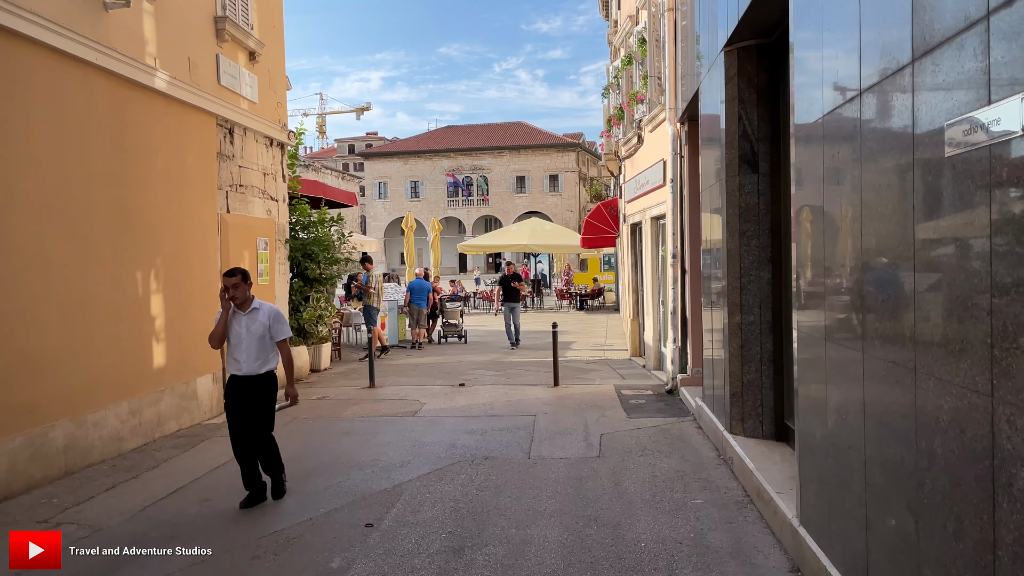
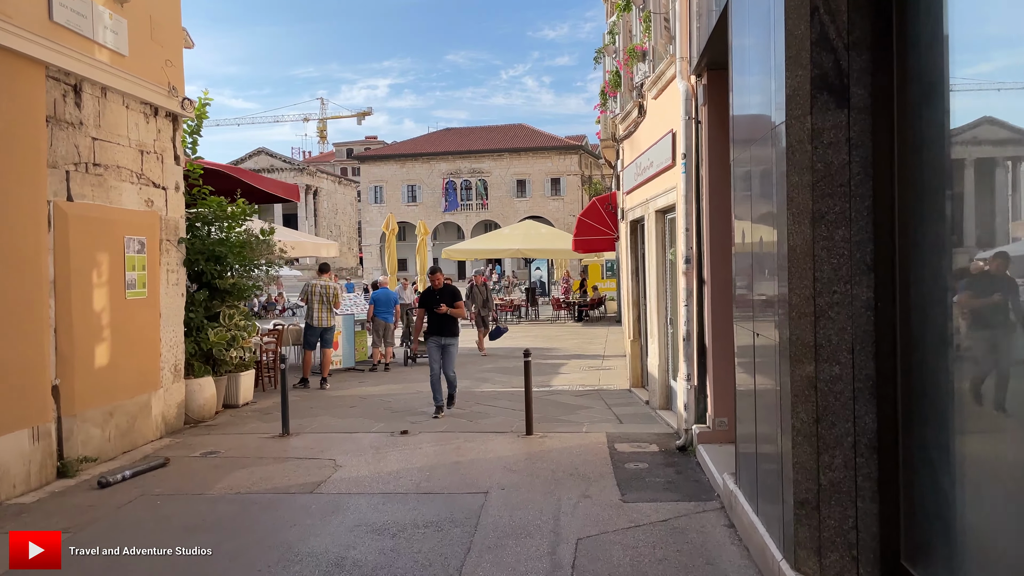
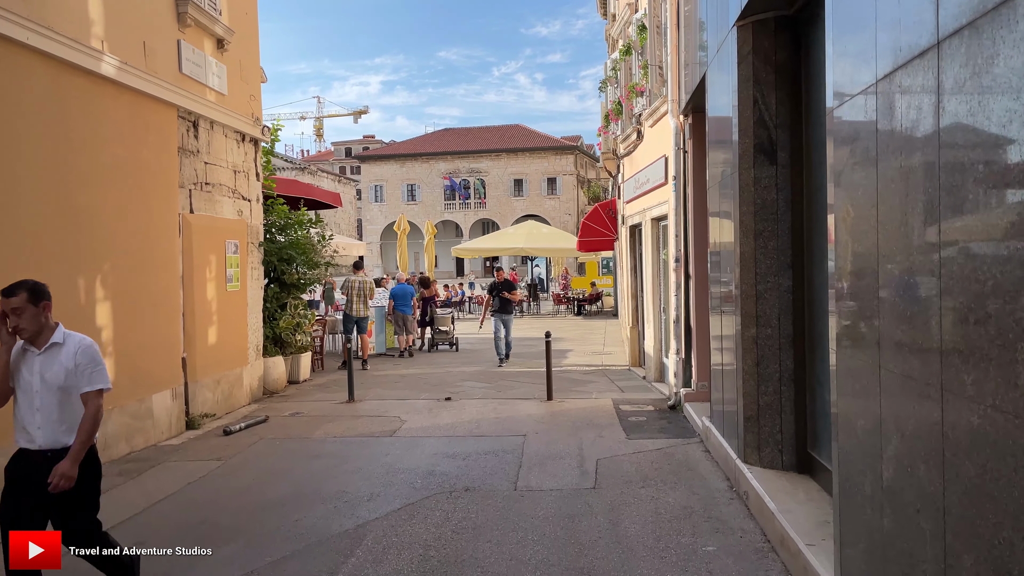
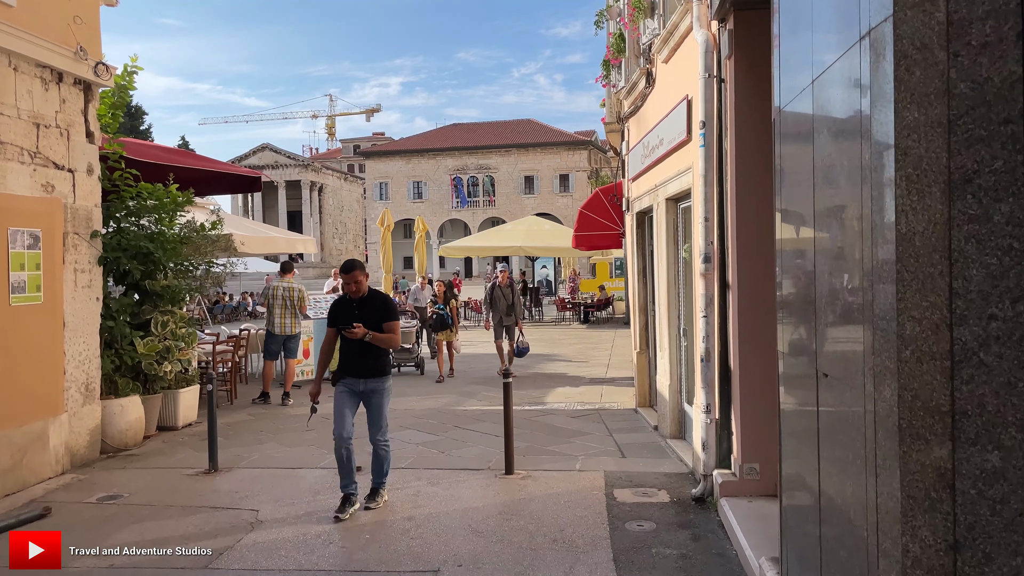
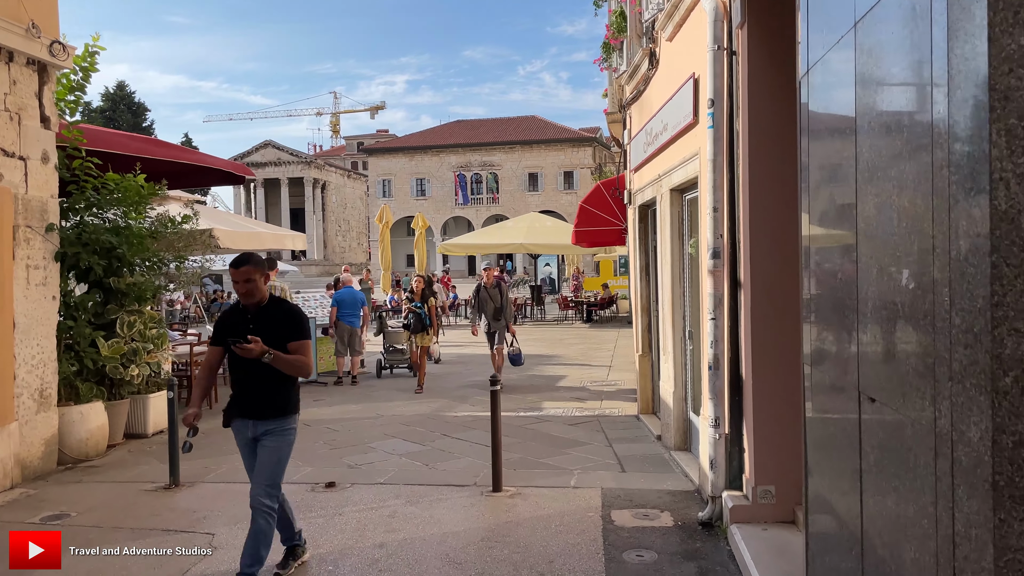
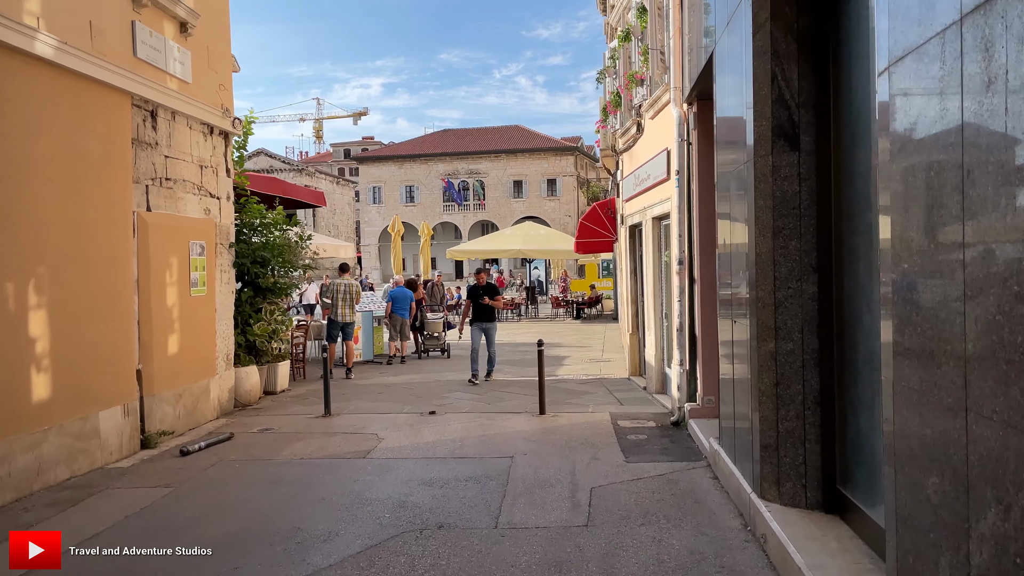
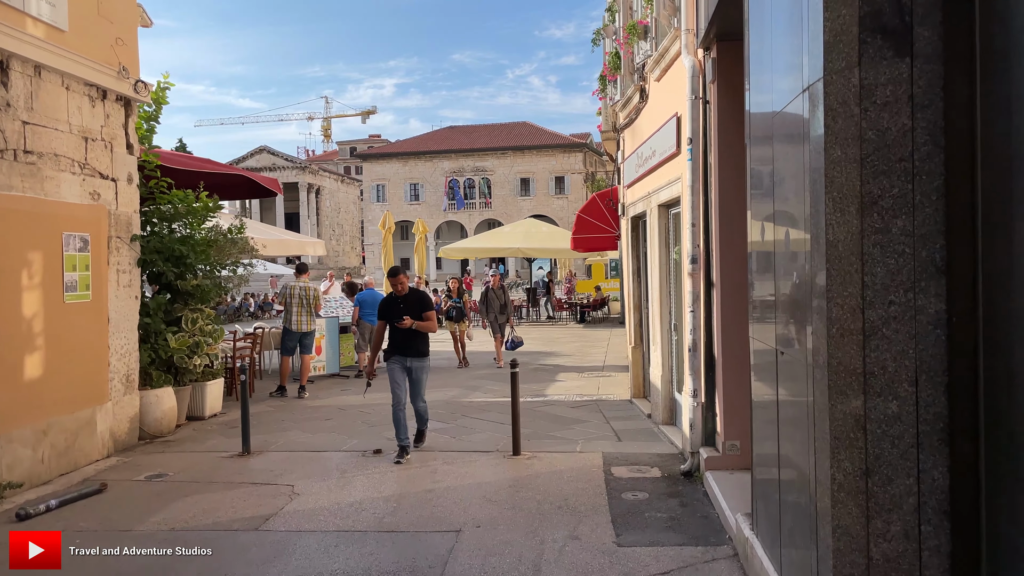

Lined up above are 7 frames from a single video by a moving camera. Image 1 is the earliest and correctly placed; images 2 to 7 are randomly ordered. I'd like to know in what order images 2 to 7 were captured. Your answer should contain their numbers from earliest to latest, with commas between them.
3, 6, 2, 7, 4, 5
